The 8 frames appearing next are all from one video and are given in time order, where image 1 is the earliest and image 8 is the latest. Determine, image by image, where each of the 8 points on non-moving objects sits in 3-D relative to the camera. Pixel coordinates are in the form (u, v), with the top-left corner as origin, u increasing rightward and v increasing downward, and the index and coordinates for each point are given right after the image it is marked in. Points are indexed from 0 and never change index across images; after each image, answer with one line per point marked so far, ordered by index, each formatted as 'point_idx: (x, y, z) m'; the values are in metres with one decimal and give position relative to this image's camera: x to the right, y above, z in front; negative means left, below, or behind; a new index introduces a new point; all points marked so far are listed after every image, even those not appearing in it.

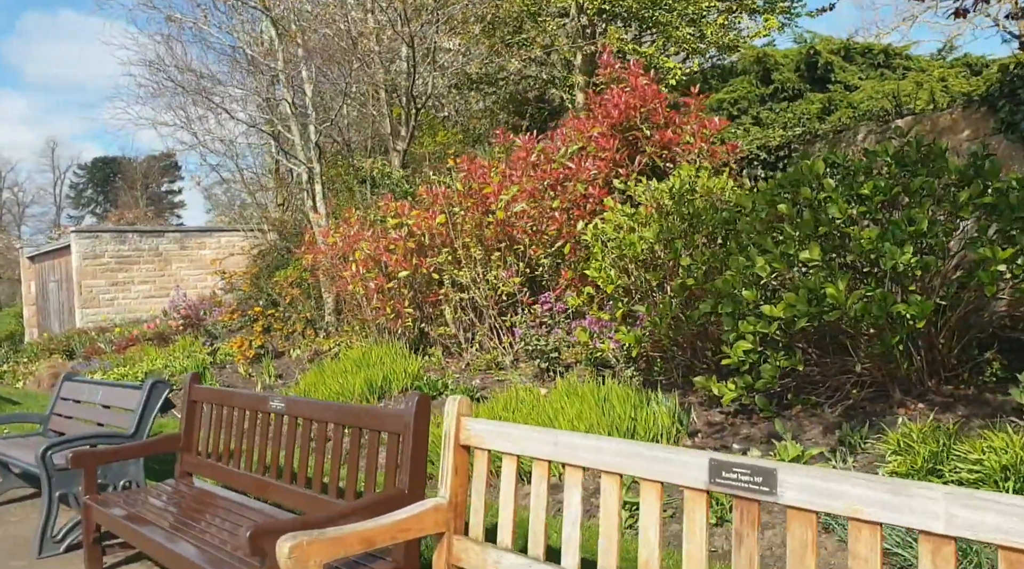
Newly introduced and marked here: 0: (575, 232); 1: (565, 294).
0: (+0.5, +0.4, +6.6) m
1: (+0.4, -0.1, +6.9) m
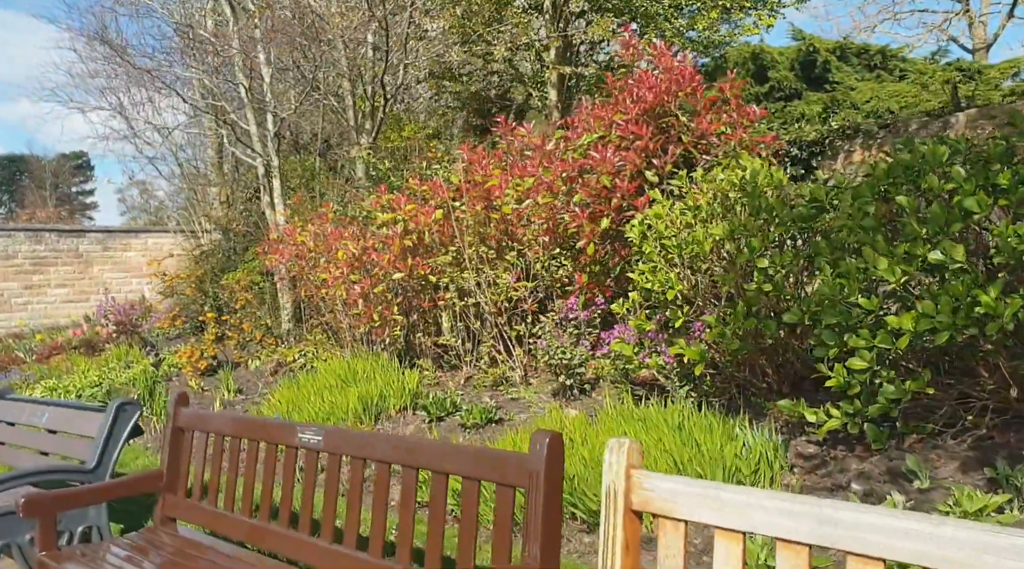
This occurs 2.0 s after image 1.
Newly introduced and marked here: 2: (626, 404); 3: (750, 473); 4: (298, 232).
0: (+0.6, +0.4, +5.9) m
1: (+0.5, -0.1, +6.2) m
2: (+0.7, -0.7, +4.9) m
3: (+1.1, -0.8, +3.6) m
4: (-2.3, +0.6, +8.5) m
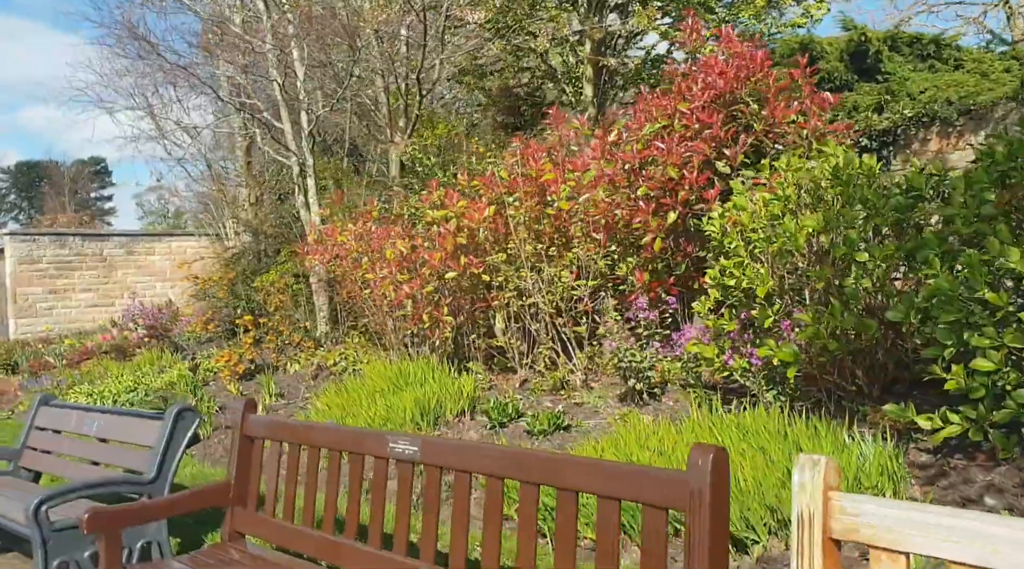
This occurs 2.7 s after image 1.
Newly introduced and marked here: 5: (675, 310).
0: (+1.1, +0.4, +5.6) m
1: (+1.0, -0.1, +5.9) m
2: (+1.1, -0.7, +4.6) m
3: (+1.5, -0.8, +3.3) m
4: (-1.8, +0.6, +8.3) m
5: (+1.2, 0.0, +6.0) m
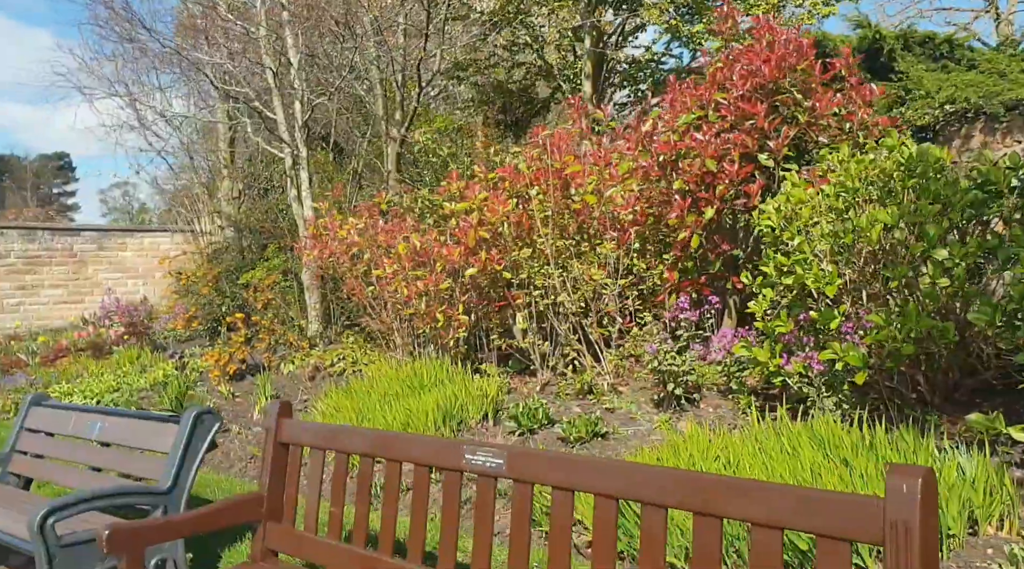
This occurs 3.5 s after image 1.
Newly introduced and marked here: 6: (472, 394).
0: (+1.2, +0.4, +5.3) m
1: (+1.1, -0.1, +5.6) m
2: (+1.3, -0.7, +4.3) m
3: (+1.7, -0.8, +3.0) m
4: (-1.7, +0.6, +7.9) m
5: (+1.4, 0.0, +5.7) m
6: (-0.3, -0.7, +5.4) m
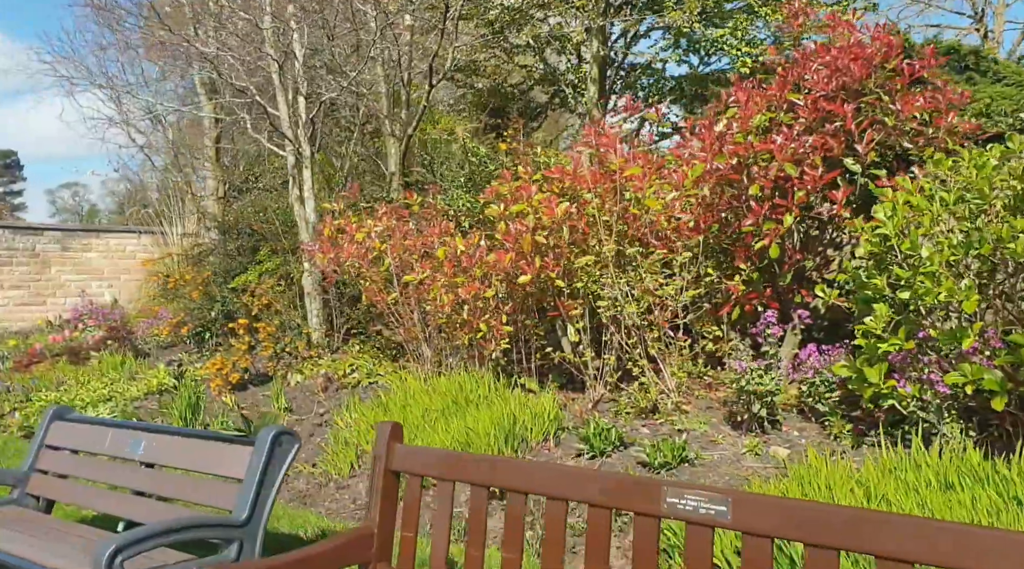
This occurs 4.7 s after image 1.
0: (+1.7, +0.3, +4.9) m
1: (+1.5, -0.2, +5.2) m
2: (+1.8, -0.8, +3.9) m
3: (+2.2, -0.9, +2.7) m
4: (-1.4, +0.5, +7.4) m
5: (+1.8, -0.1, +5.3) m
6: (+0.1, -0.8, +5.0) m
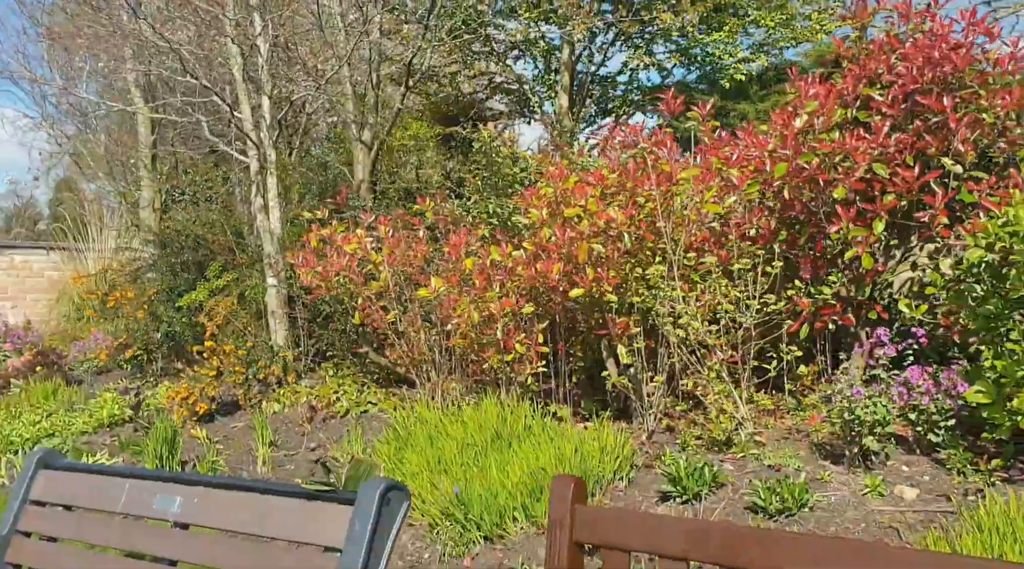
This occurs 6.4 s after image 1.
0: (+2.0, +0.3, +4.4) m
1: (+1.8, -0.2, +4.7) m
2: (+2.2, -0.8, +3.4) m
3: (+2.8, -0.9, +2.2) m
4: (-1.4, +0.4, +6.6) m
5: (+2.1, -0.2, +4.8) m
6: (+0.5, -0.9, +4.3) m
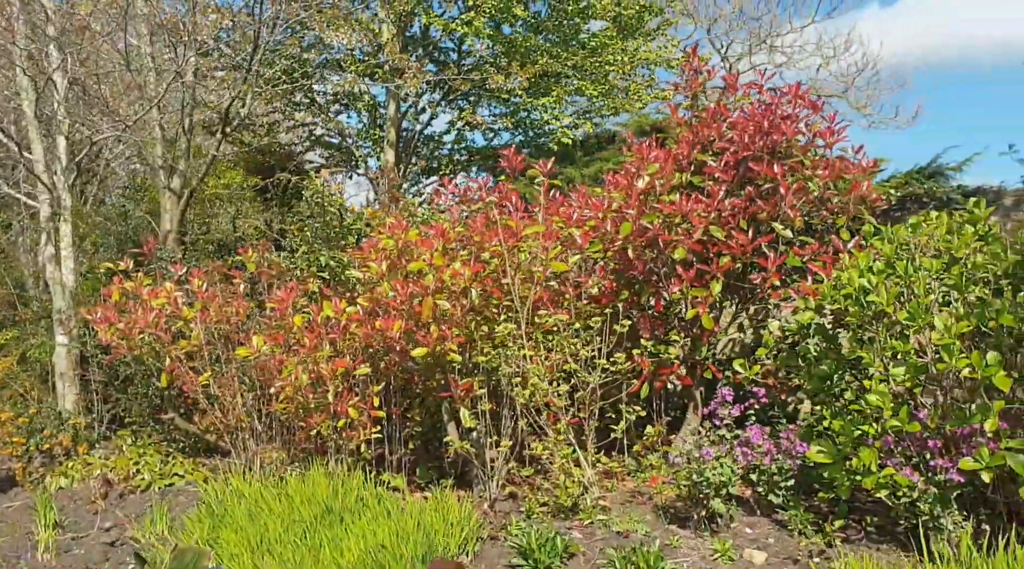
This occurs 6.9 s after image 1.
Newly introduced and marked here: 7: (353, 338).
0: (+1.1, -0.1, +4.5) m
1: (+0.9, -0.6, +4.7) m
2: (+1.5, -1.1, +3.5) m
3: (+2.4, -1.1, +2.4) m
4: (-2.6, 0.0, +5.9) m
5: (+1.1, -0.6, +4.9) m
6: (-0.4, -1.2, +4.0) m
7: (-0.9, -0.3, +4.7) m
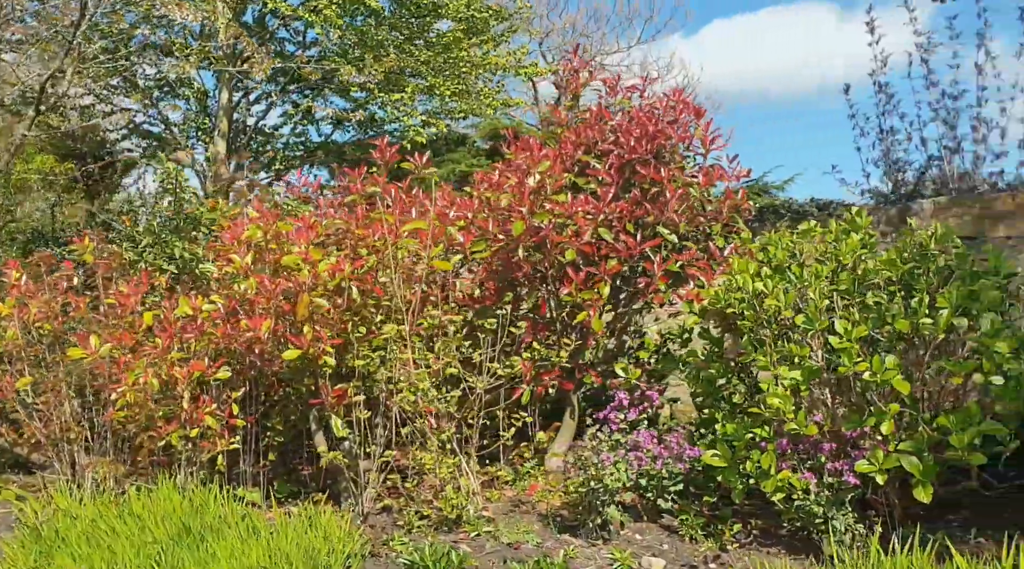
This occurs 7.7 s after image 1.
0: (+0.5, -0.1, +4.4) m
1: (+0.2, -0.6, +4.6) m
2: (+1.1, -1.1, +3.5) m
3: (+2.1, -1.1, +2.7) m
4: (-3.5, 0.0, +5.0) m
5: (+0.4, -0.6, +4.8) m
6: (-0.9, -1.1, +3.6) m
7: (-1.6, -0.3, +4.3) m
